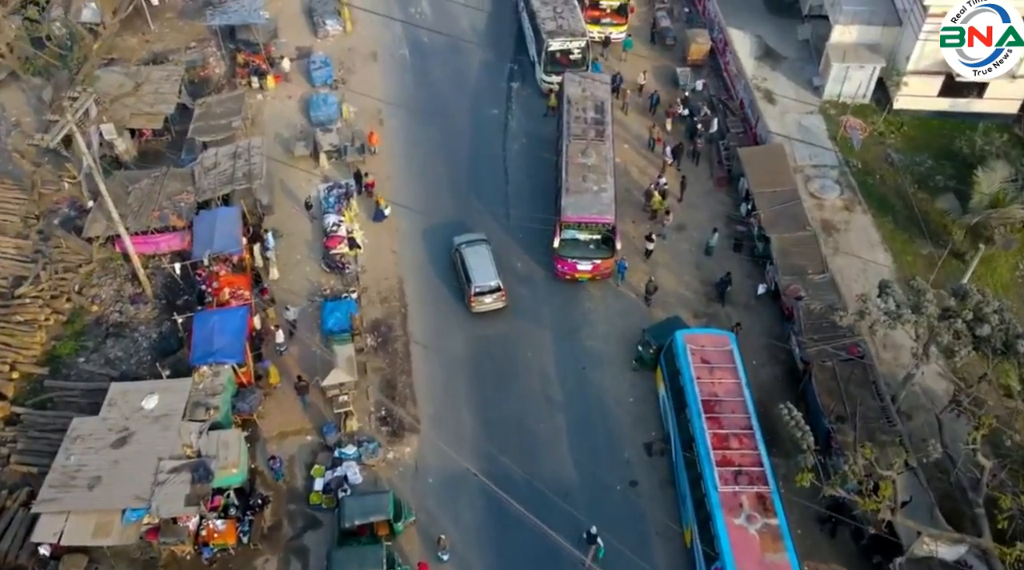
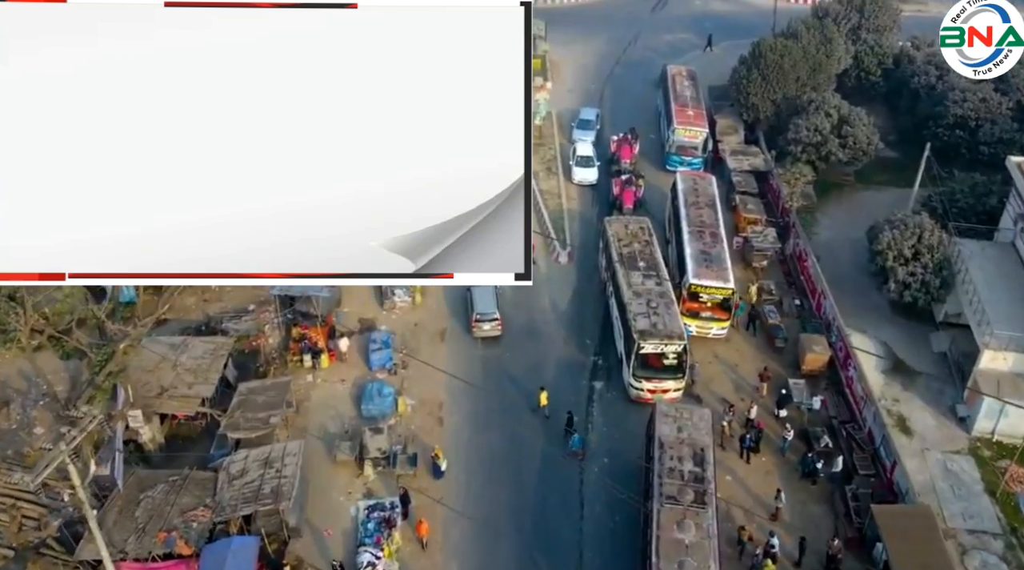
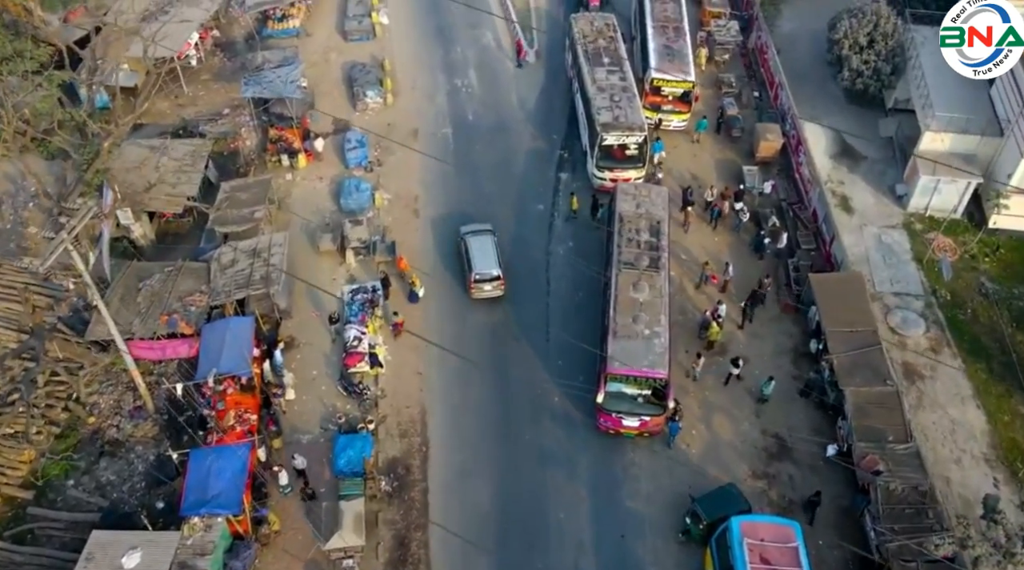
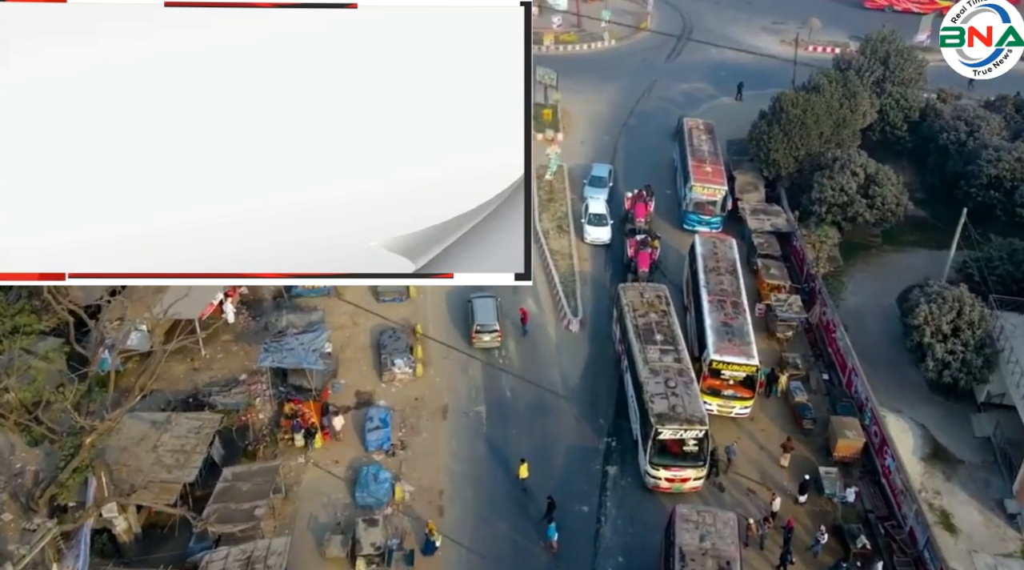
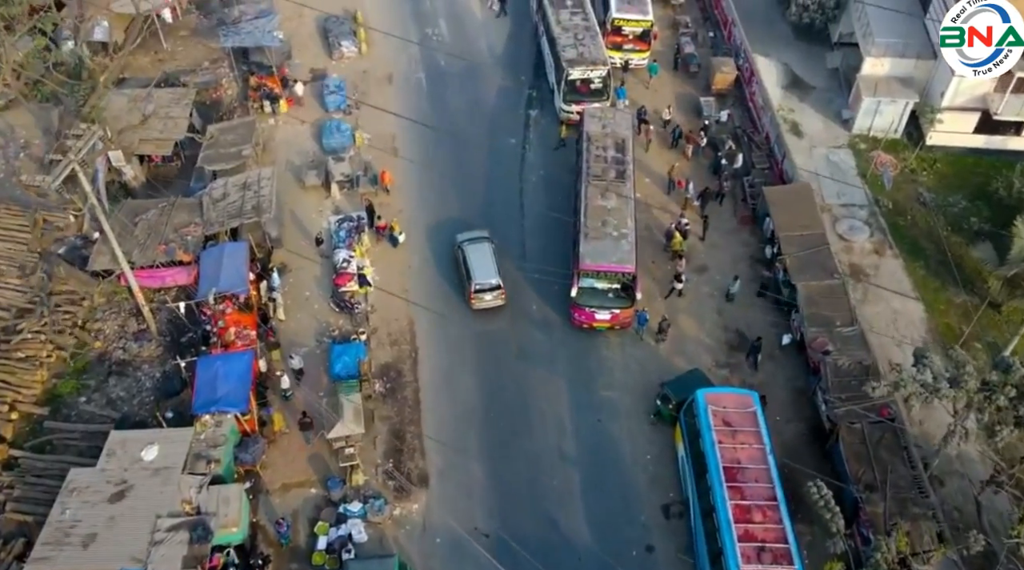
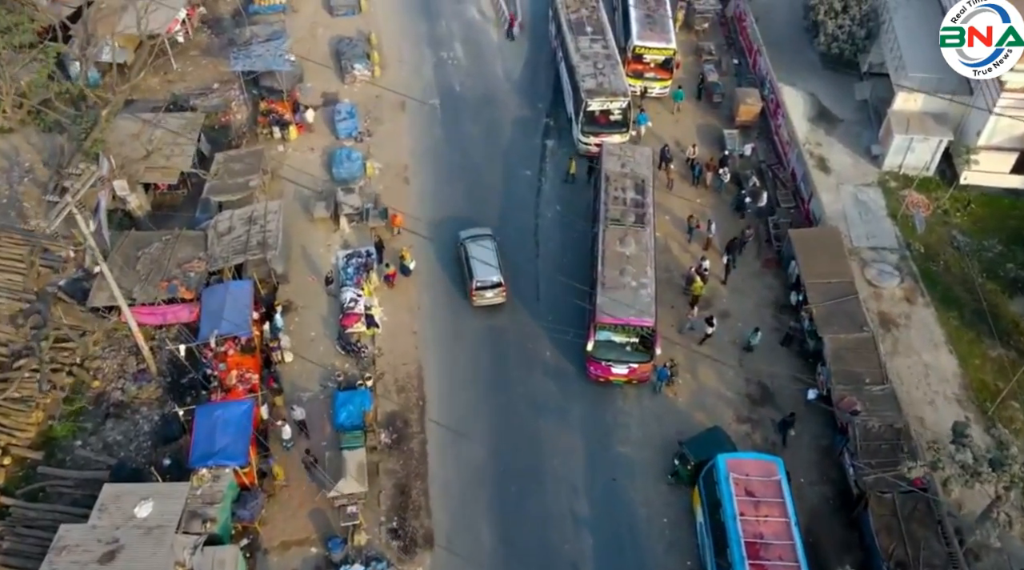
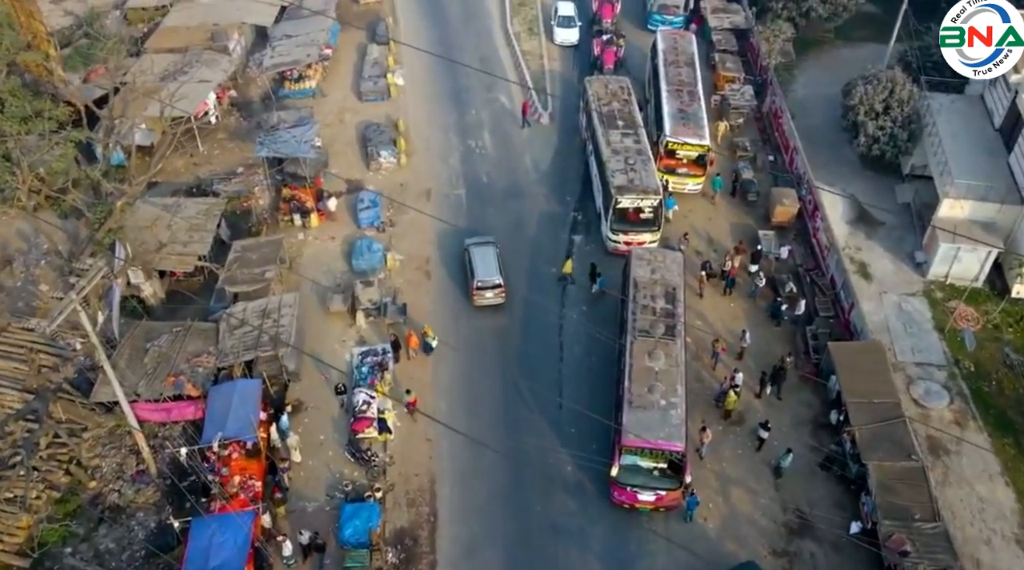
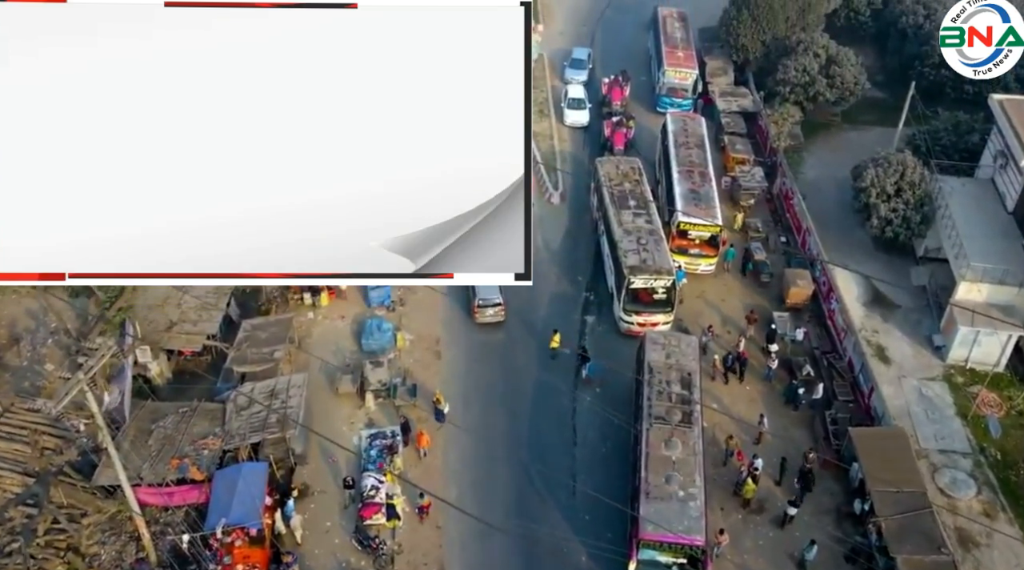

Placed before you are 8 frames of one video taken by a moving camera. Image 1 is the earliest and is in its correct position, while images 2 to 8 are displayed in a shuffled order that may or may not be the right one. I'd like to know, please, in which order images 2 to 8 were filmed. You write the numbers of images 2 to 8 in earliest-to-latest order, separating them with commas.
5, 6, 3, 7, 8, 2, 4
